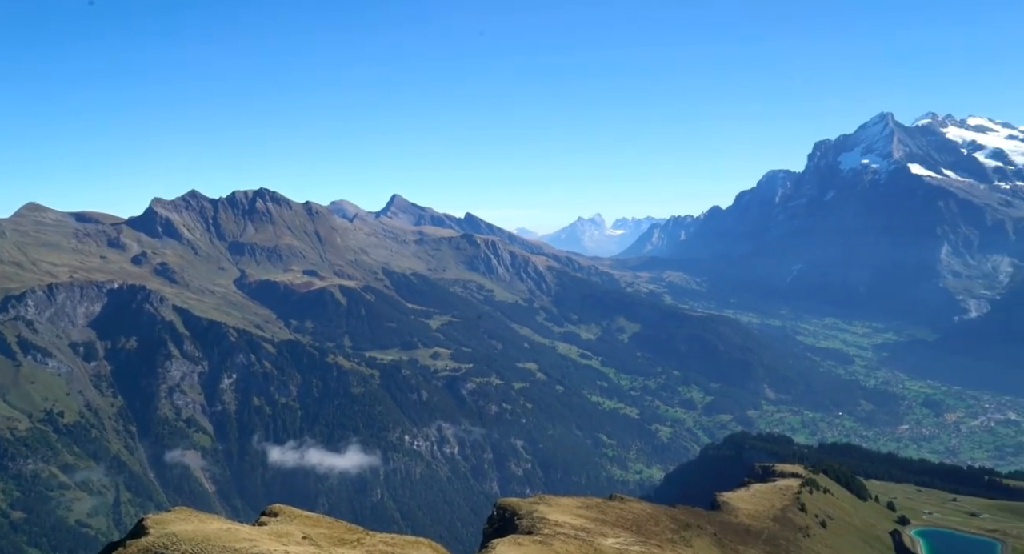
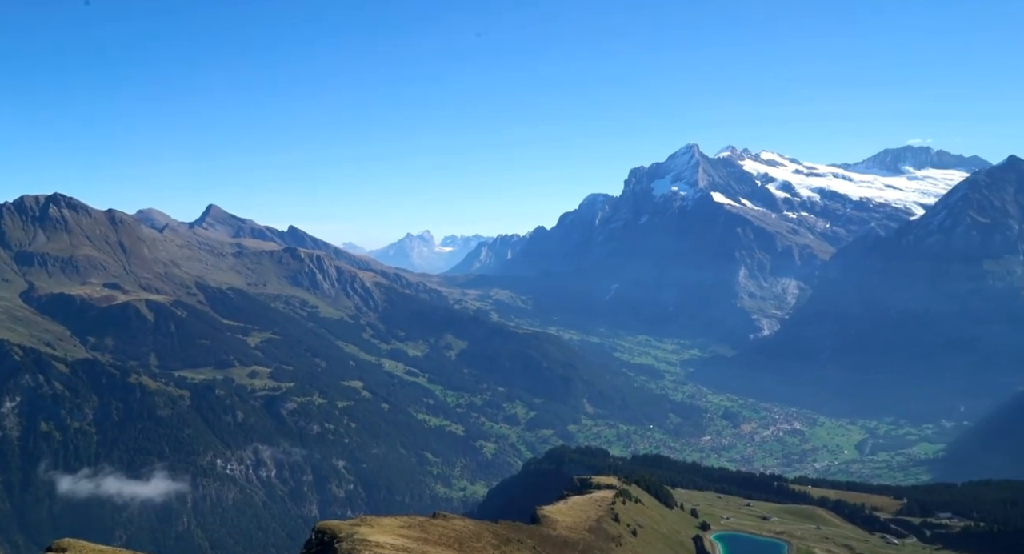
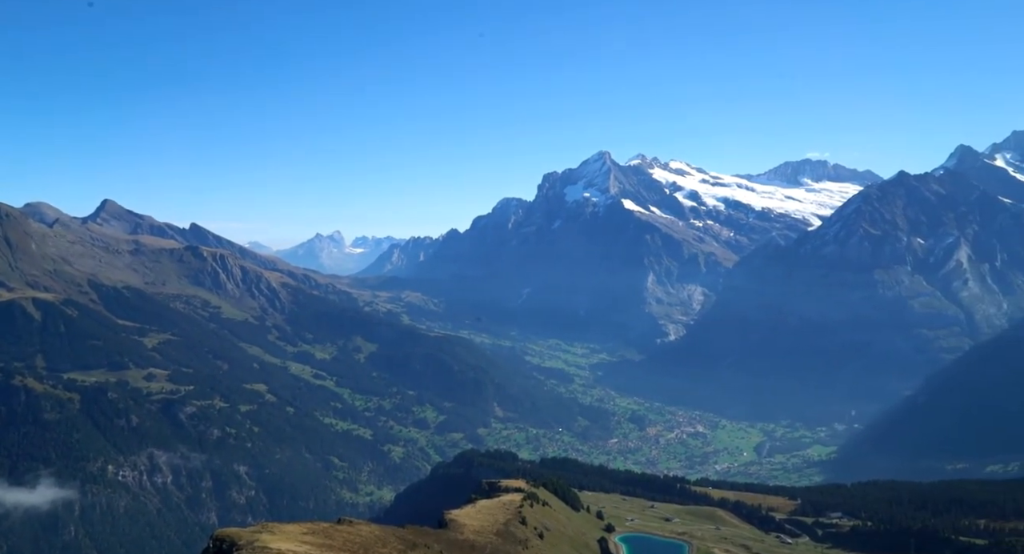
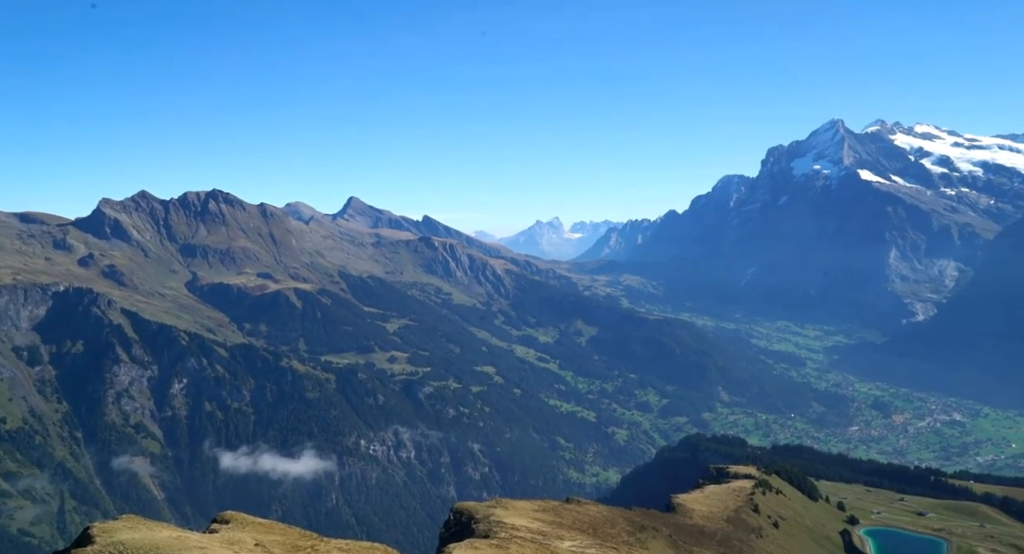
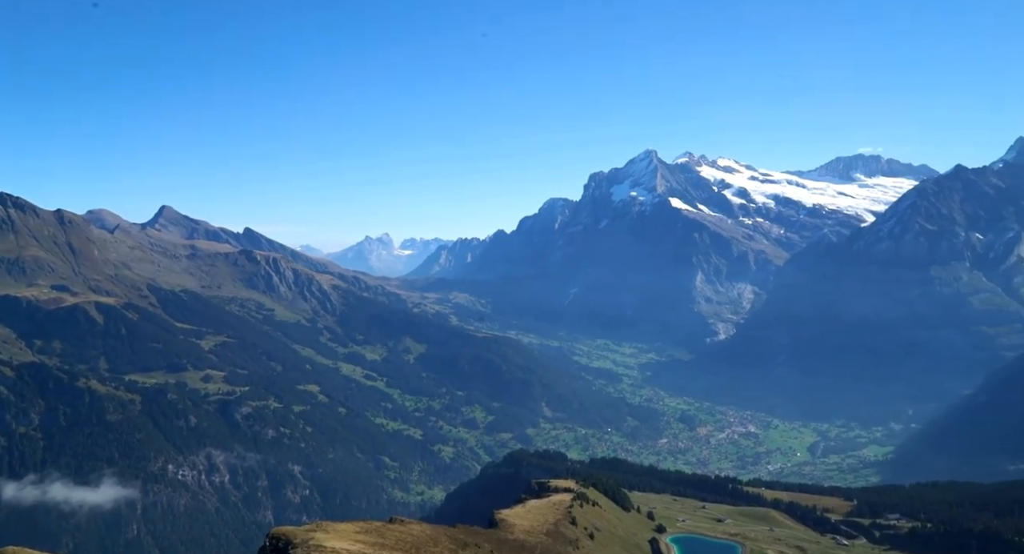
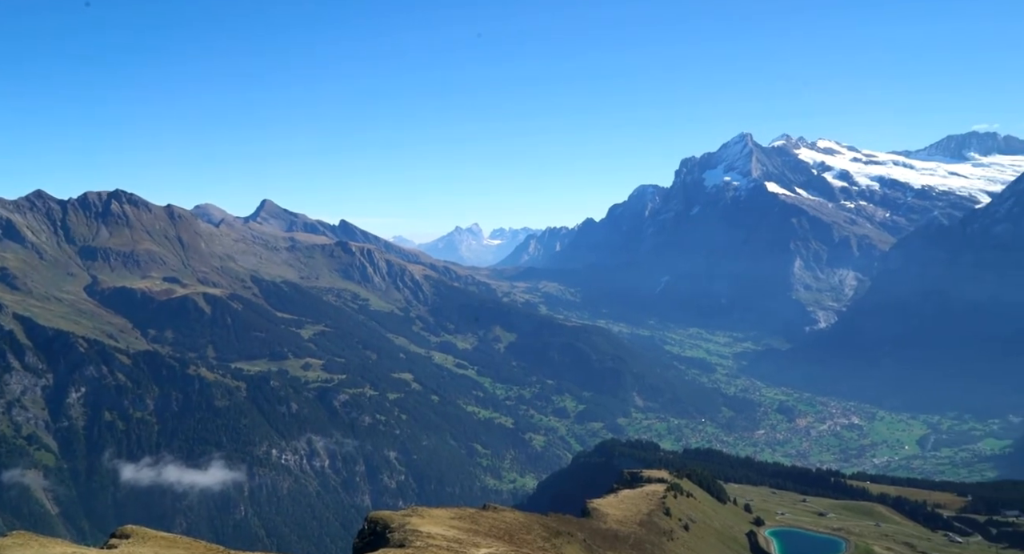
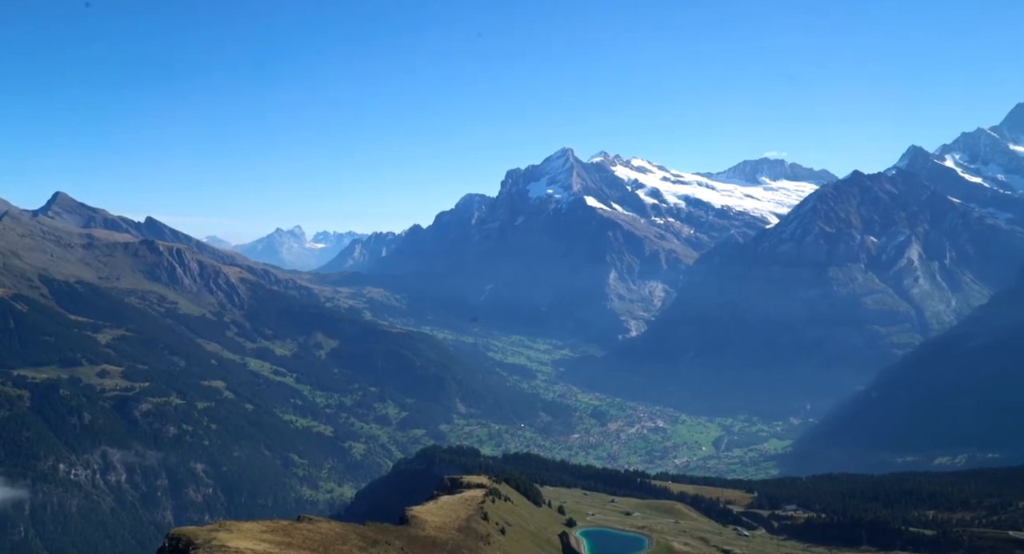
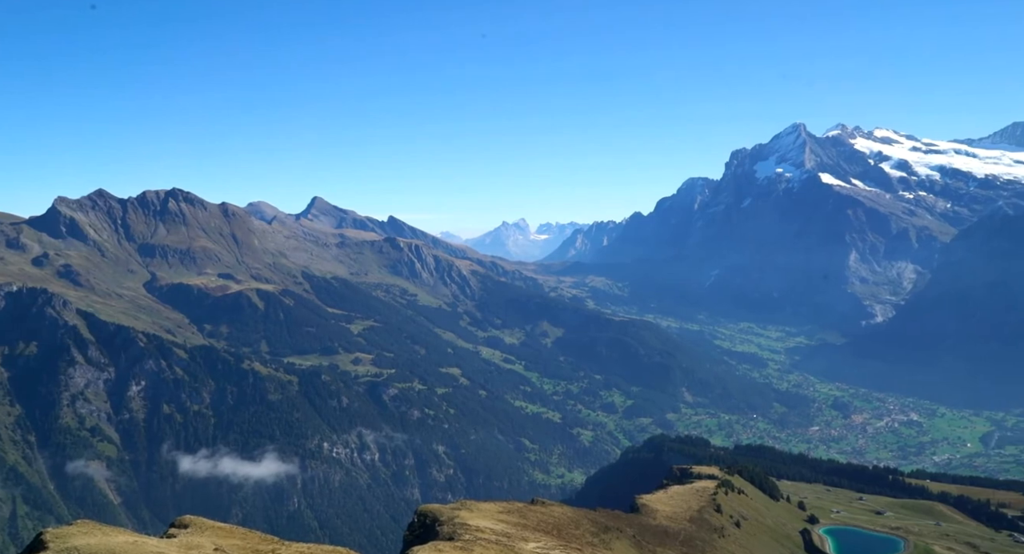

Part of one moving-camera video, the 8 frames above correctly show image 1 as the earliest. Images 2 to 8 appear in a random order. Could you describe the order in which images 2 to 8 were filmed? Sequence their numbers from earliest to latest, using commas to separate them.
4, 8, 6, 2, 5, 3, 7
